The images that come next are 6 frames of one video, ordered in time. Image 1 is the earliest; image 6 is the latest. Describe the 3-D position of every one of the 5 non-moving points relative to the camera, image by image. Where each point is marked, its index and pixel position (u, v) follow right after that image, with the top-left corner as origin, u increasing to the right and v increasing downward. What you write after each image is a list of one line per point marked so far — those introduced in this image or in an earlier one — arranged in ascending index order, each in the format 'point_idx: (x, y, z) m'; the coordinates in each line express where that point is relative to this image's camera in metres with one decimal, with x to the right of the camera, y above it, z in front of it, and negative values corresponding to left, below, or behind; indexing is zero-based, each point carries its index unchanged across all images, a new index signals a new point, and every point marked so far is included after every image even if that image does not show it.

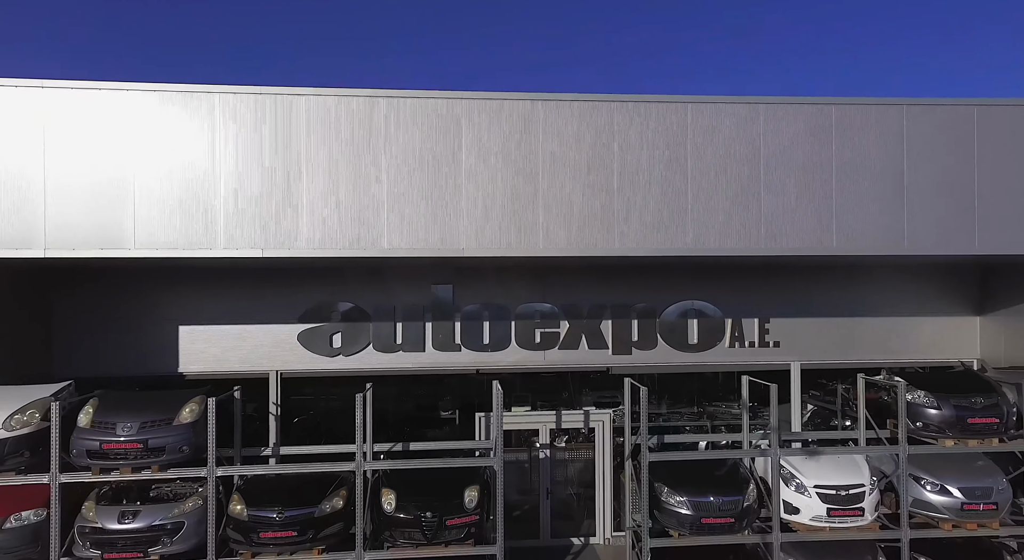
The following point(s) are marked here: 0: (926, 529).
0: (+4.2, -2.5, +6.5) m
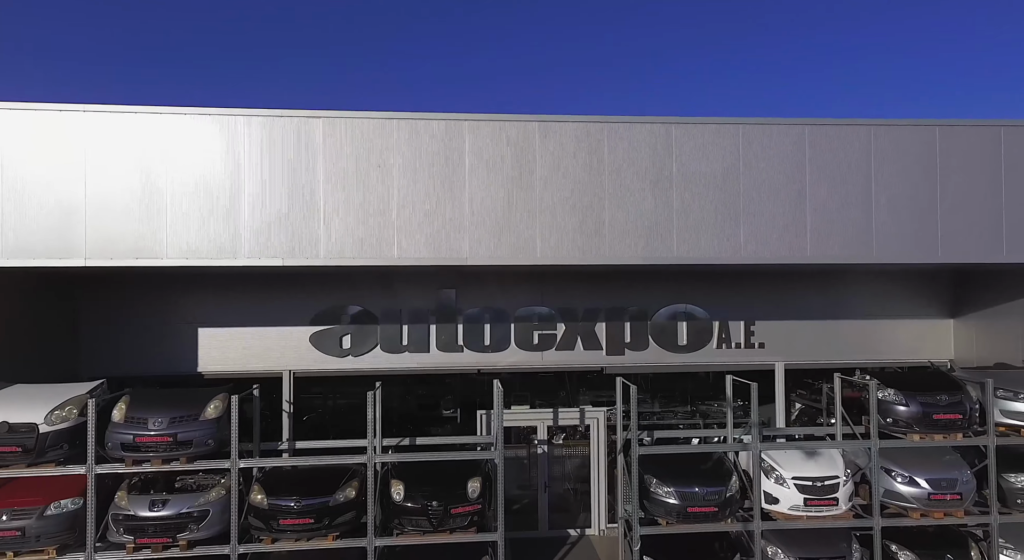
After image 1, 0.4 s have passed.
0: (+4.2, -2.6, +7.0) m
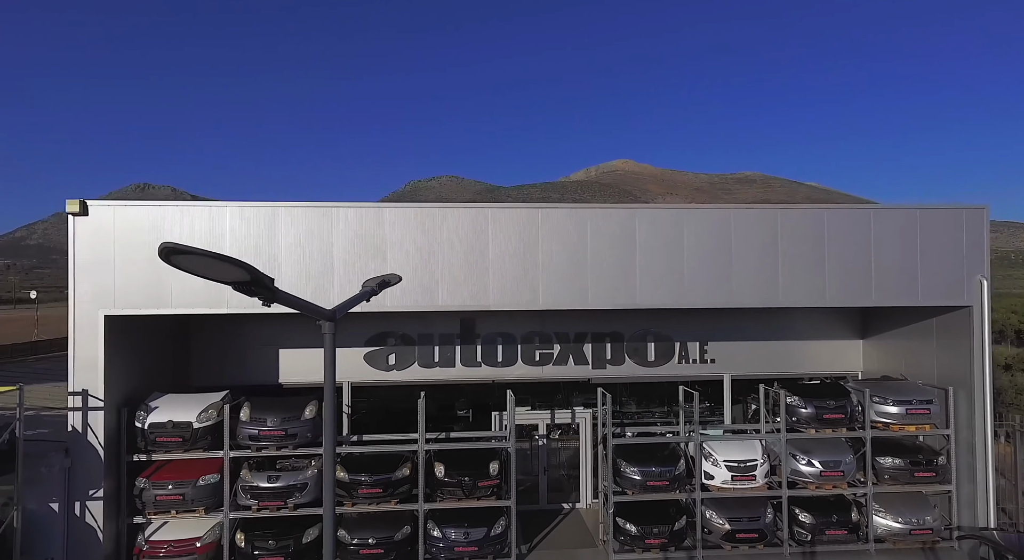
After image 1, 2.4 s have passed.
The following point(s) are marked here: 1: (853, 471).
0: (+4.4, -3.2, +9.7) m
1: (+5.1, -2.9, +9.6) m
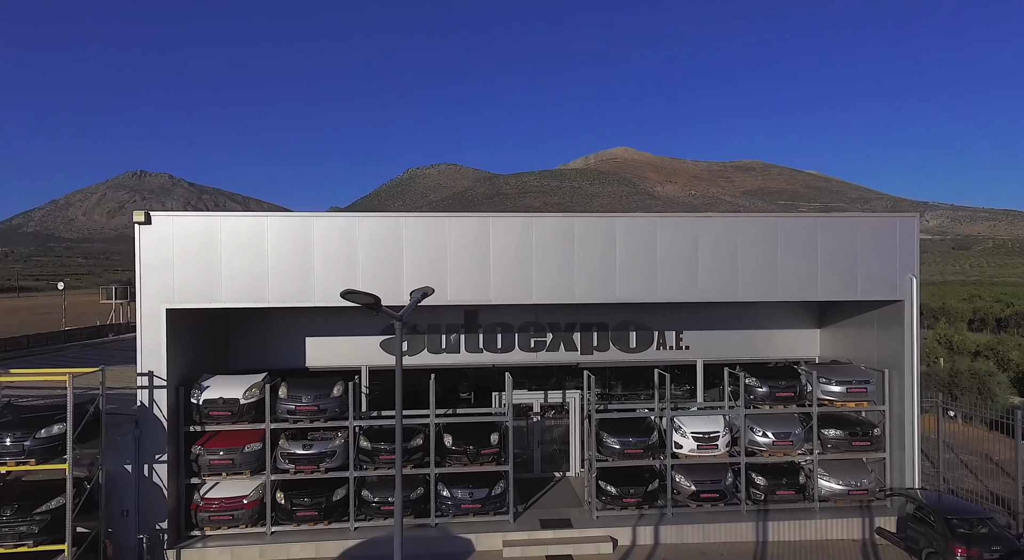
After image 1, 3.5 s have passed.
0: (+4.3, -3.1, +11.3) m
1: (+5.0, -2.8, +11.2) m
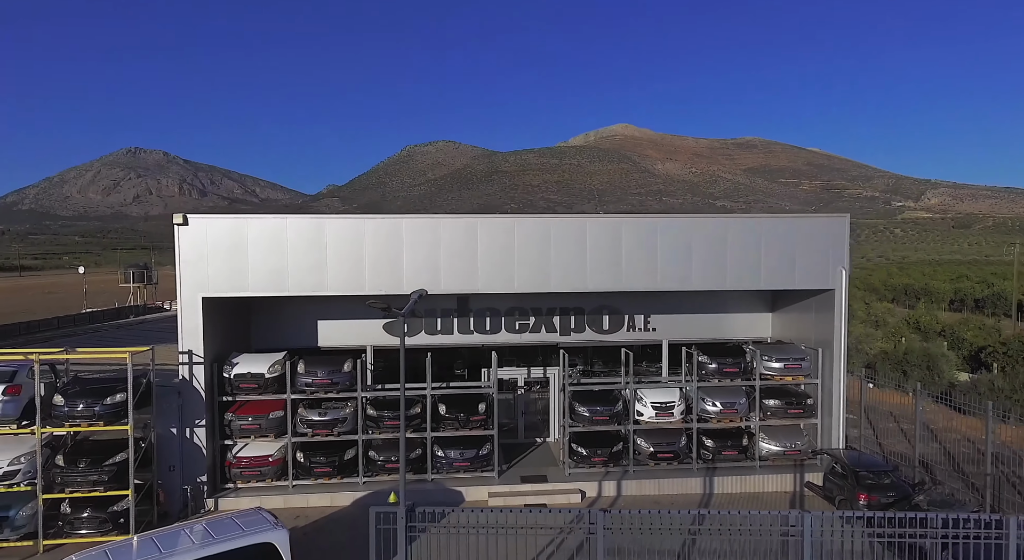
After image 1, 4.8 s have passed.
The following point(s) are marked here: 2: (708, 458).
0: (+4.0, -3.0, +13.2) m
1: (+4.7, -2.7, +13.1) m
2: (+4.0, -3.7, +13.1) m
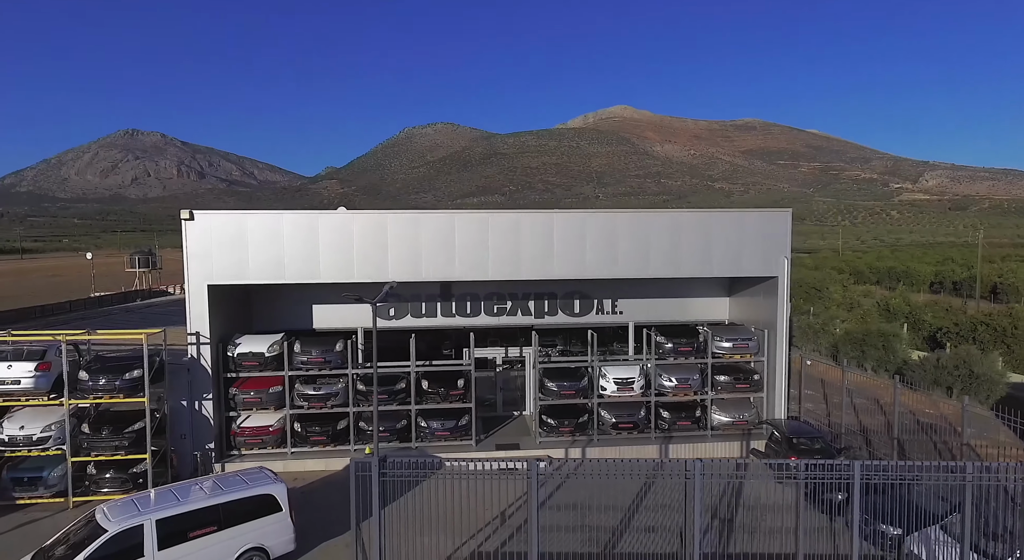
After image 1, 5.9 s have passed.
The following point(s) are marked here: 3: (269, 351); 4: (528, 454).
0: (+3.5, -2.7, +14.7) m
1: (+4.2, -2.4, +14.5) m
2: (+3.5, -3.4, +14.6) m
3: (-5.2, -1.6, +13.6) m
4: (+0.4, -3.8, +14.0) m
